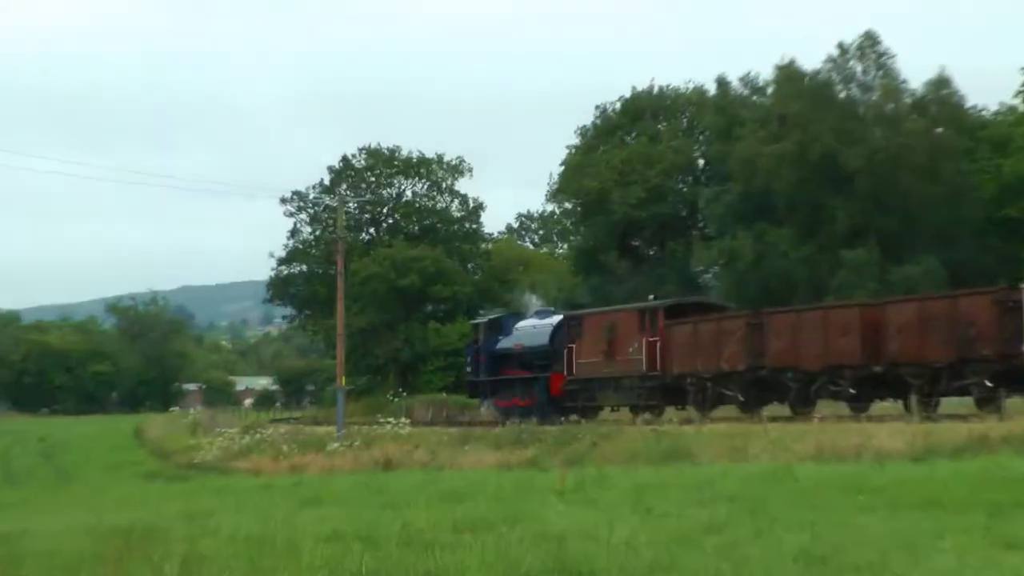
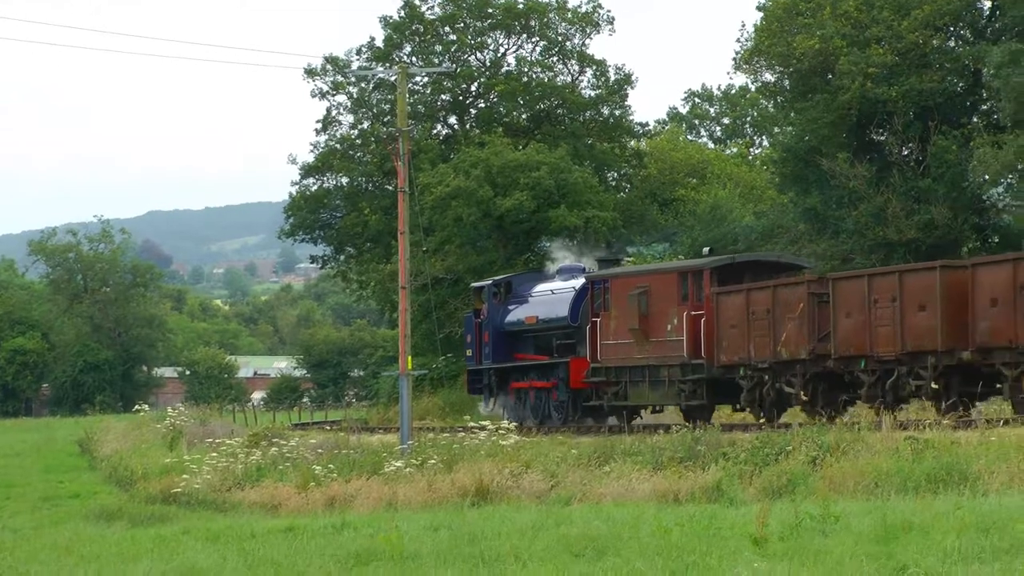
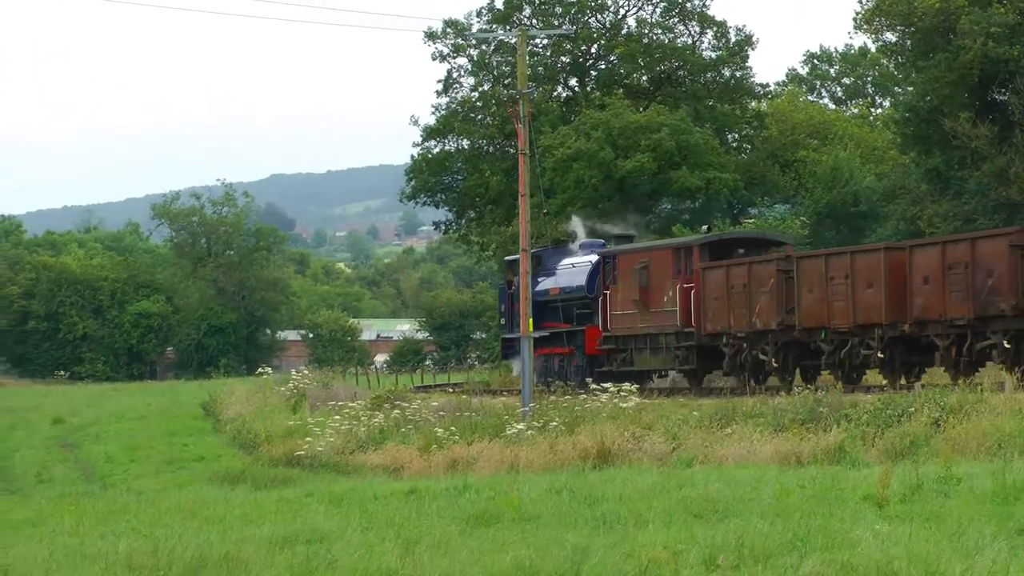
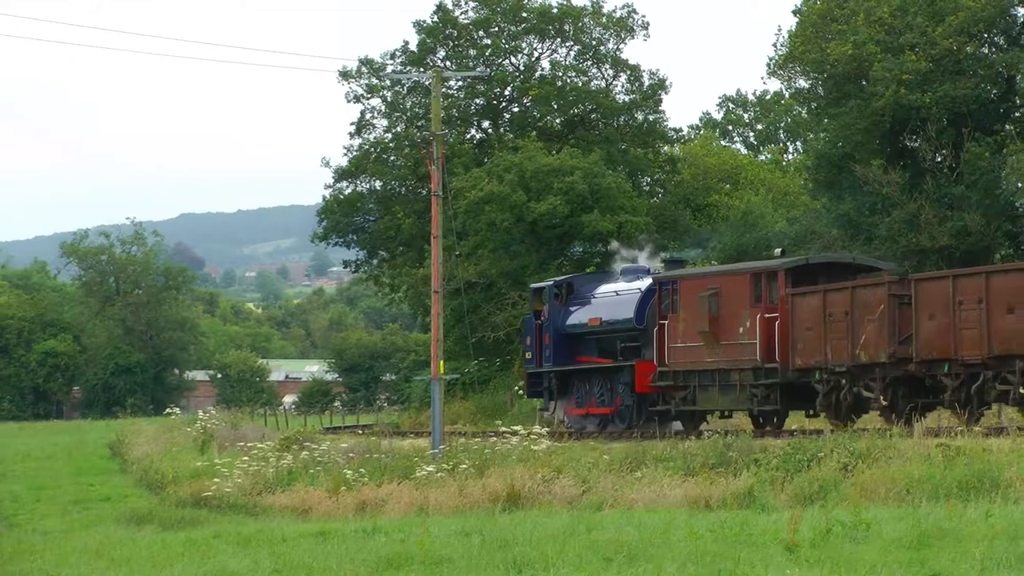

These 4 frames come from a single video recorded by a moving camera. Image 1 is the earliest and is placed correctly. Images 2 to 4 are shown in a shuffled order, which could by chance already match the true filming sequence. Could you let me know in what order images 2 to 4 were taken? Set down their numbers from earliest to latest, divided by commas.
4, 2, 3
